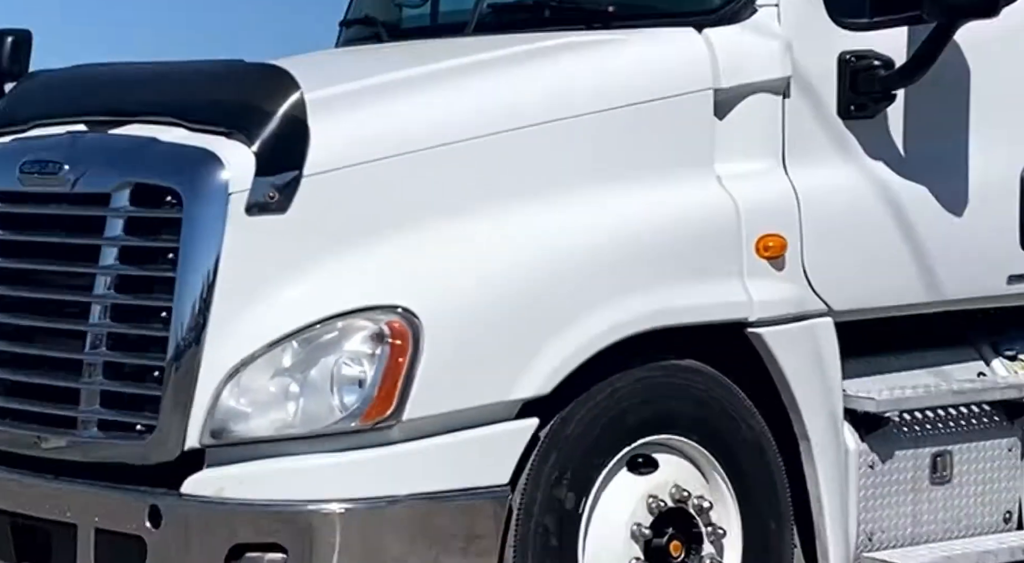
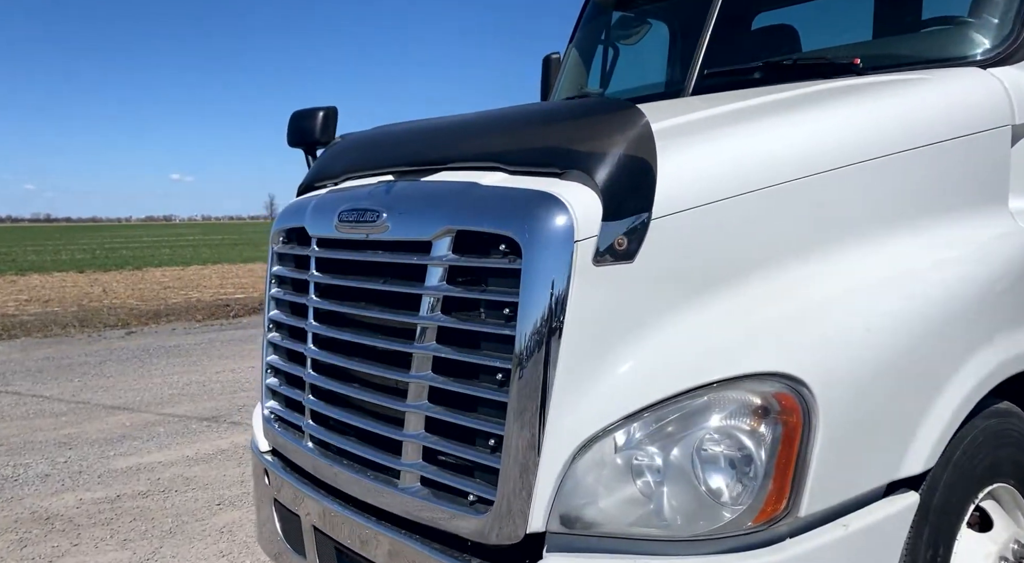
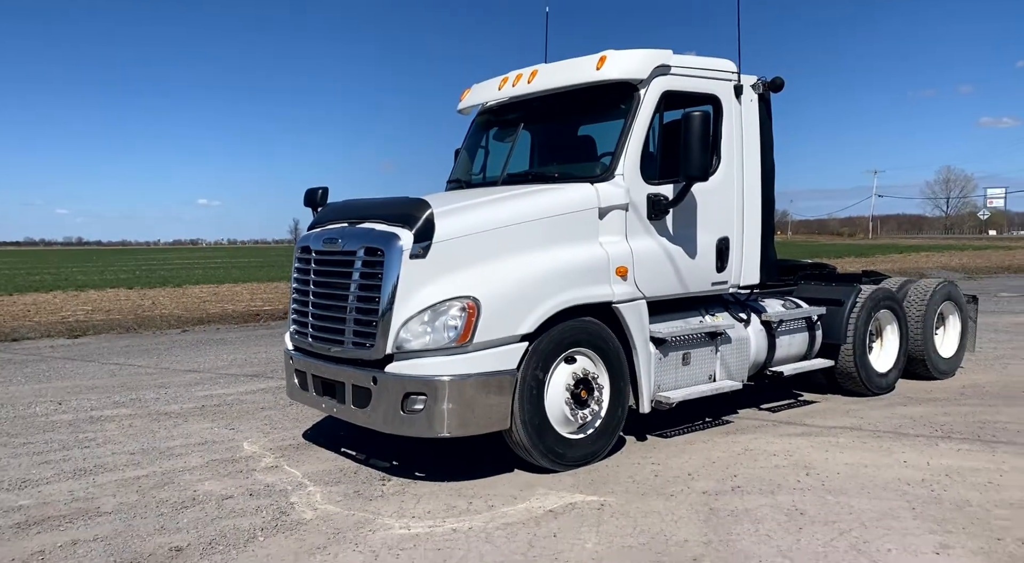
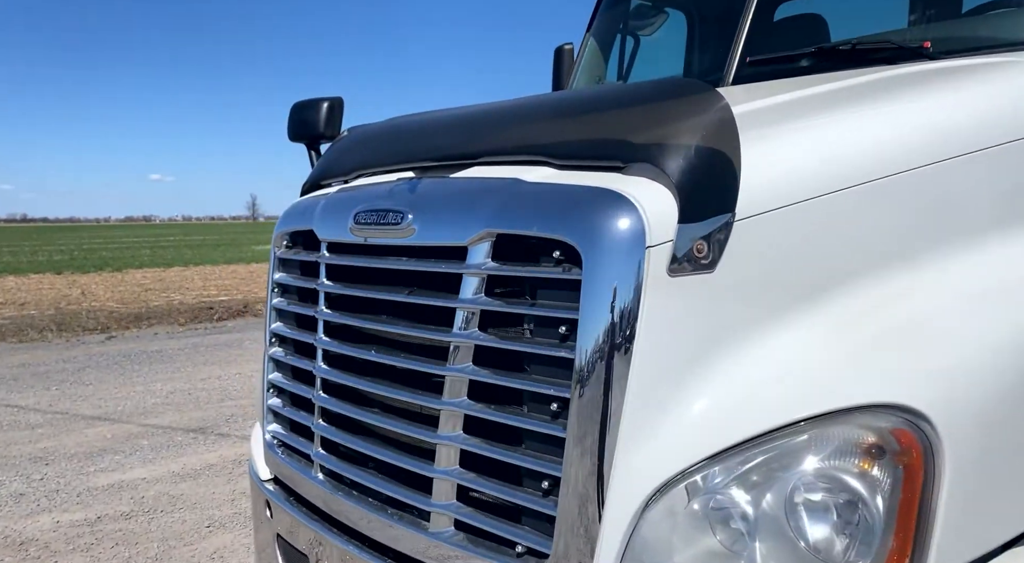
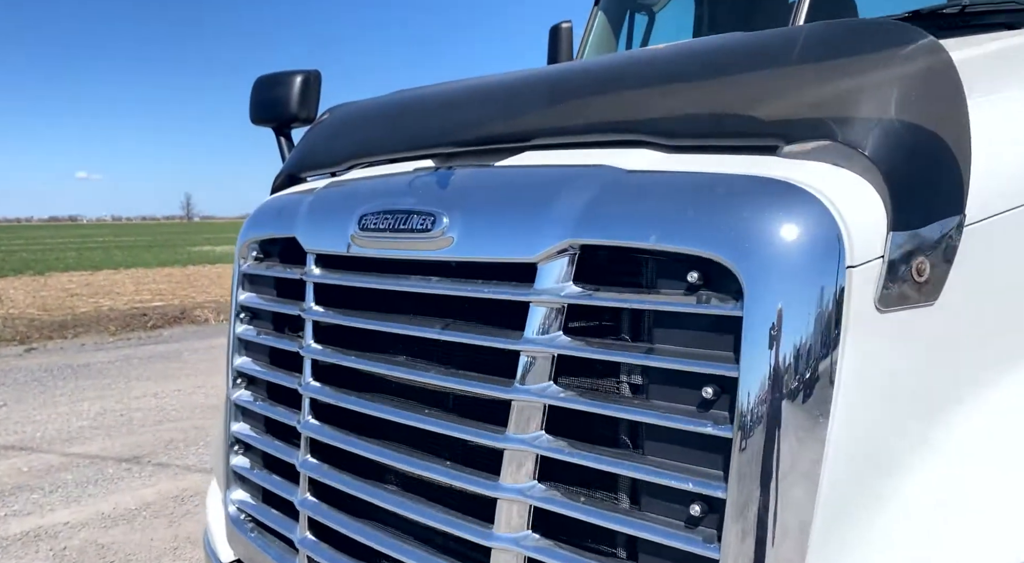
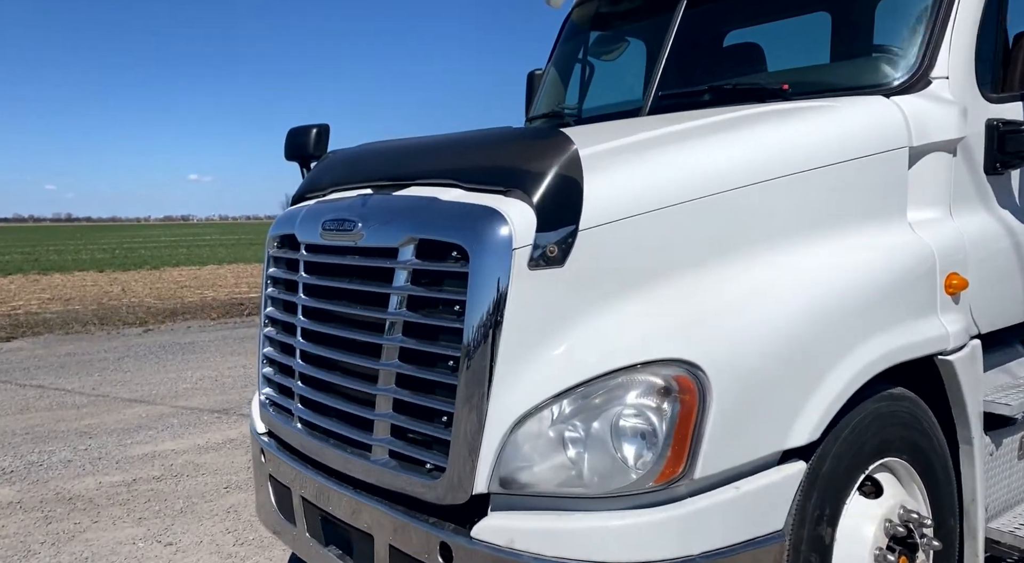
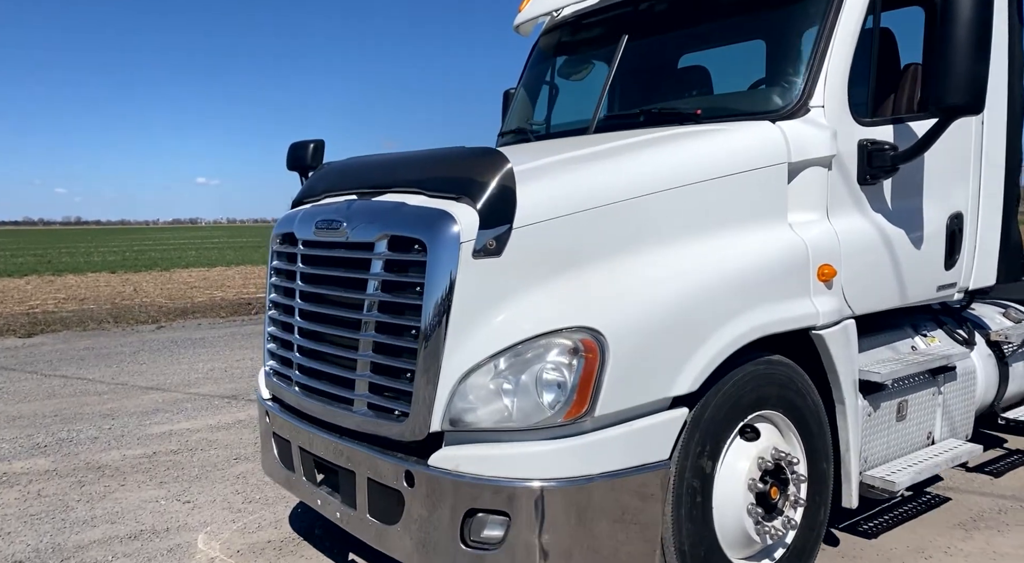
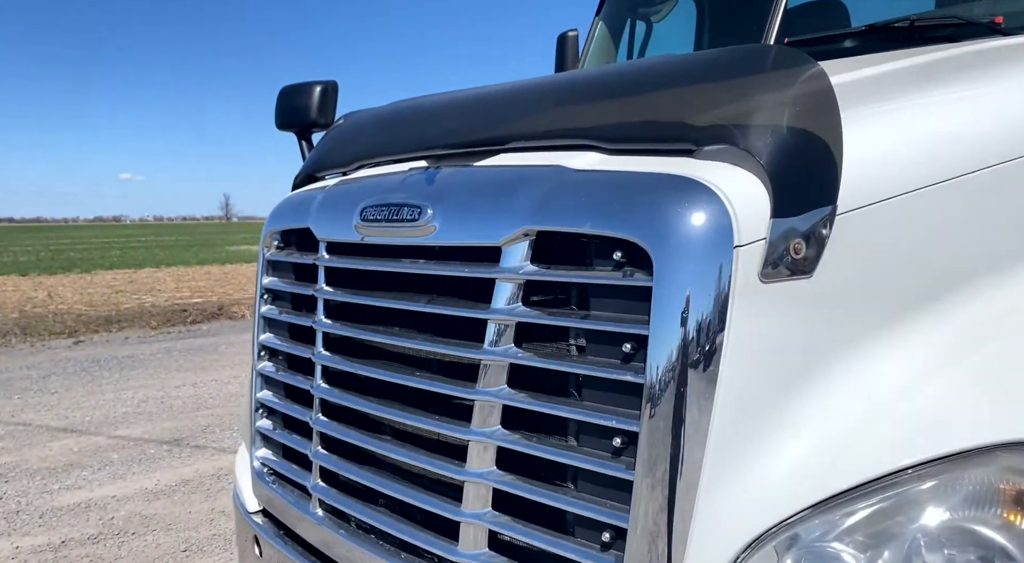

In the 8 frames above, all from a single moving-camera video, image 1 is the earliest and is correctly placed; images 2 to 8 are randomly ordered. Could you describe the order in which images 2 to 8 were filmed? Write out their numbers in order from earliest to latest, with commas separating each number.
3, 7, 6, 2, 4, 8, 5
